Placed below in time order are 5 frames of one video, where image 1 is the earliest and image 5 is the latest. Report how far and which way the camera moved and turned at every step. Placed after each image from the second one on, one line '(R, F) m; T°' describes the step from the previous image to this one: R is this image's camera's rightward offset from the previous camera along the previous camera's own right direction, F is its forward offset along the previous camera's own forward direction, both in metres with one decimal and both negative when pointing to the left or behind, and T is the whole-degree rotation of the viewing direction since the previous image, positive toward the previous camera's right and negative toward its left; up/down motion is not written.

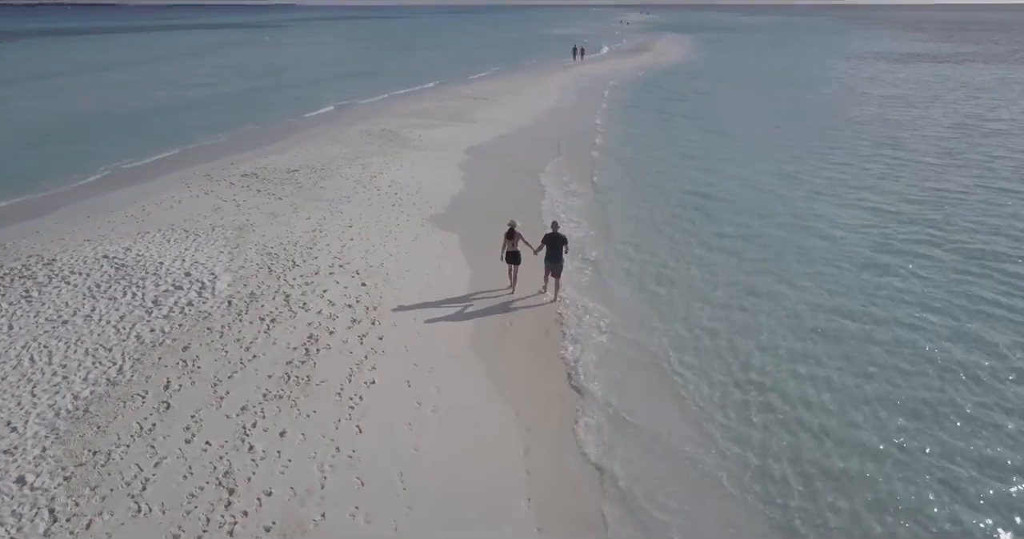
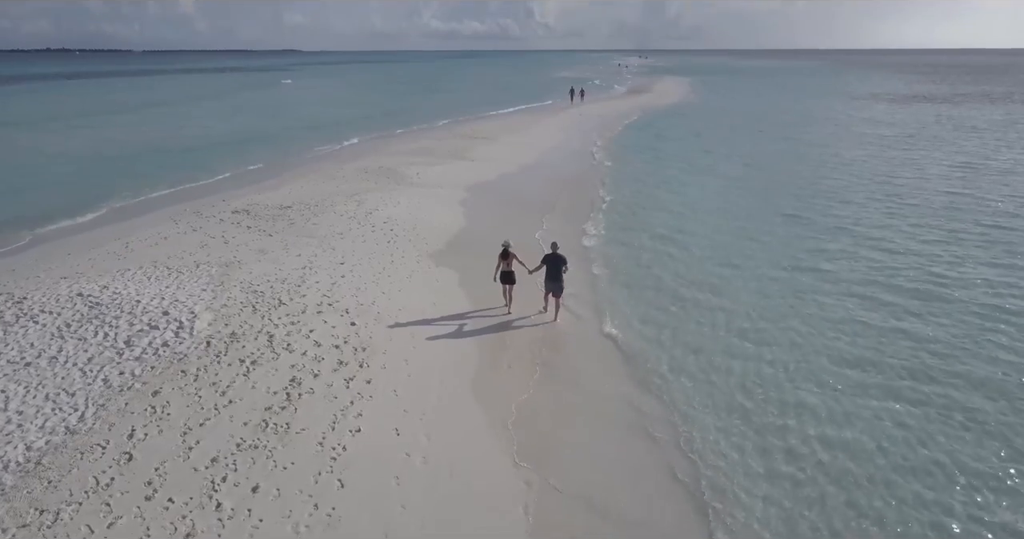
(0.0, +0.7) m; 0°
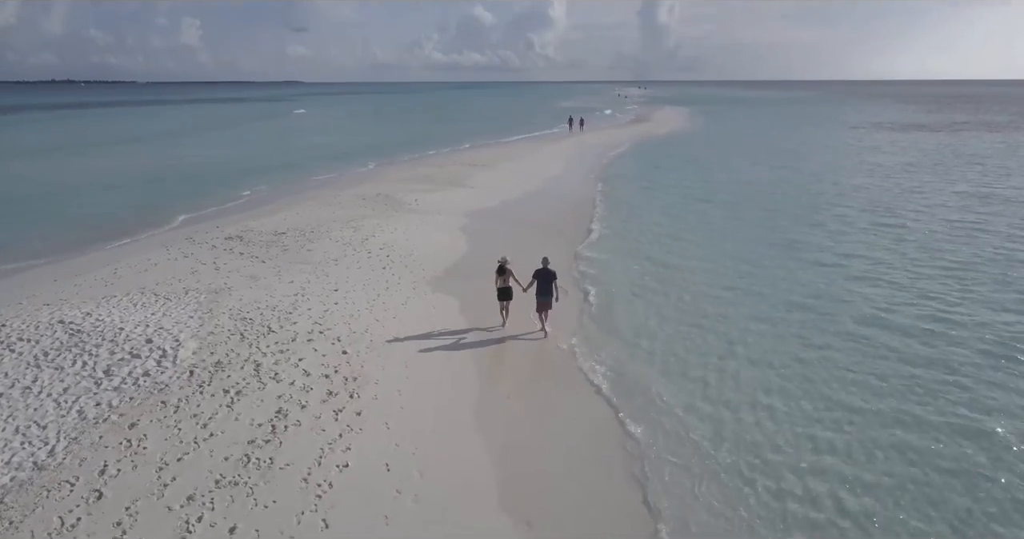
(0.0, +0.4) m; 0°
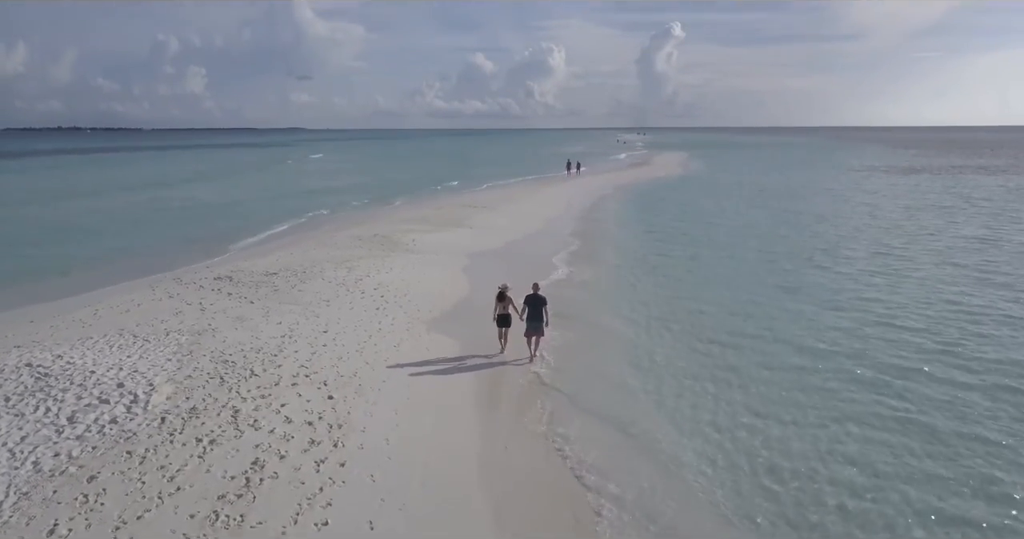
(0.0, +0.6) m; 0°
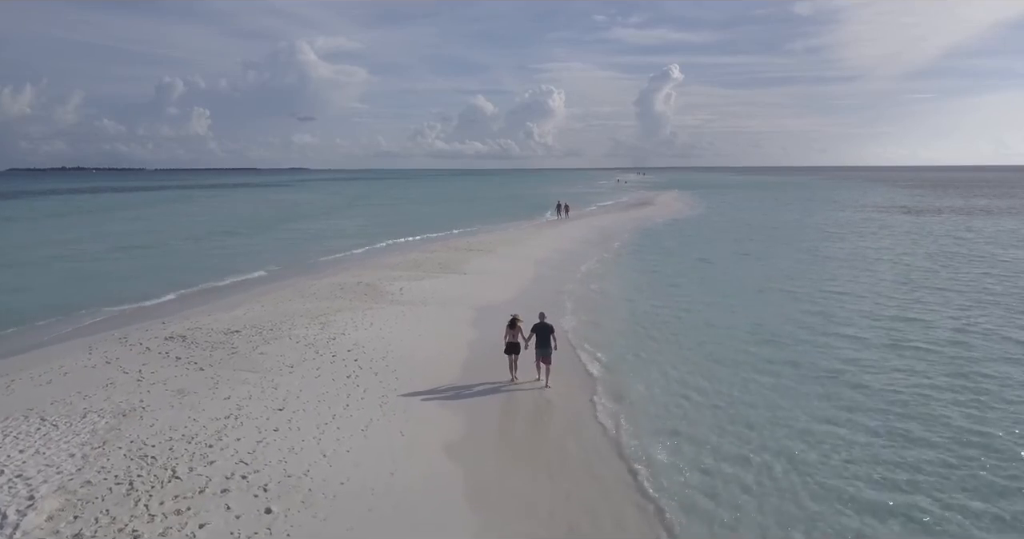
(+0.1, +2.1) m; 0°
